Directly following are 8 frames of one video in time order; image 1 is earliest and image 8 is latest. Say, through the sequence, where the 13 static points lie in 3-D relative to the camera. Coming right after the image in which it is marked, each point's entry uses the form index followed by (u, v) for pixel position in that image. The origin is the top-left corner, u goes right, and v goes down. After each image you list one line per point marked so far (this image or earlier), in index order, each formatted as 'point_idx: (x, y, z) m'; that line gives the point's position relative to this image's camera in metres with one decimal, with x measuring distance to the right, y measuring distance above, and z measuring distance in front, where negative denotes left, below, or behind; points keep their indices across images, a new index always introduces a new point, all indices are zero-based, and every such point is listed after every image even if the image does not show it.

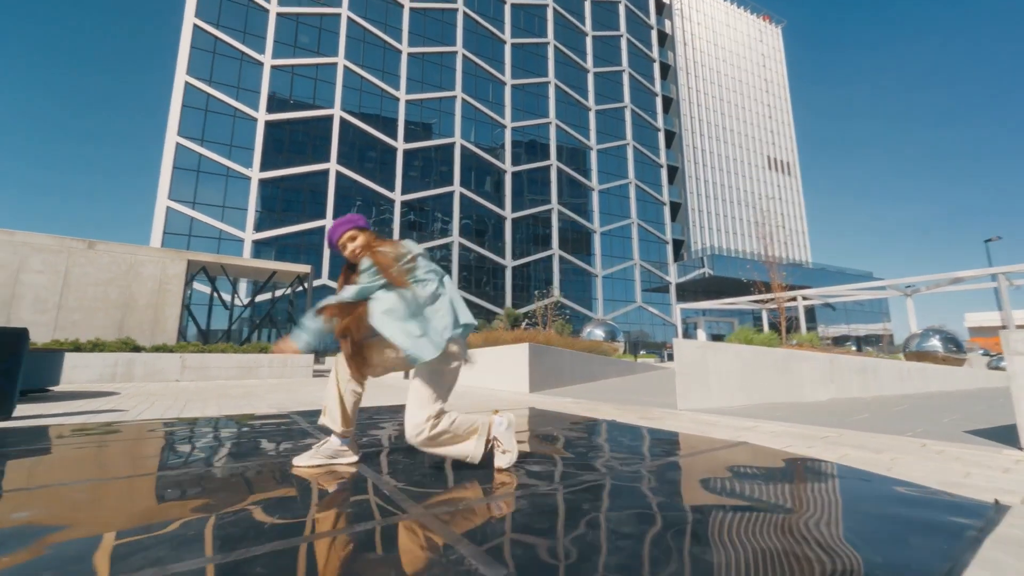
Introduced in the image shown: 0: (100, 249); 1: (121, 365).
0: (-12.3, +1.1, +13.7) m
1: (-10.3, -2.0, +12.2) m
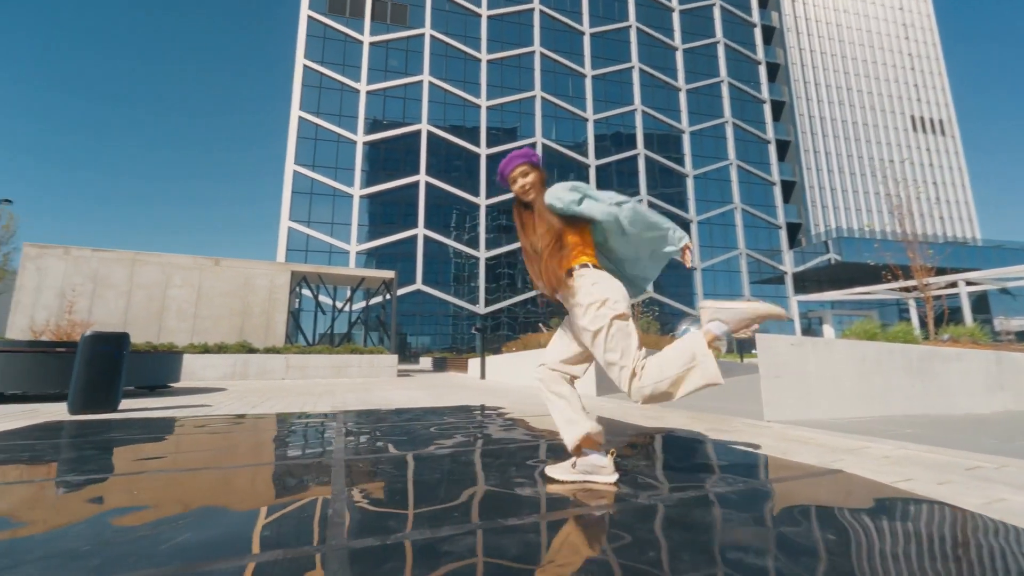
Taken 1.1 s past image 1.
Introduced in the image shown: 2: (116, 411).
0: (-9.9, +0.8, +15.6) m
1: (-8.1, -2.3, +13.7) m
2: (-6.0, -1.9, +6.9) m
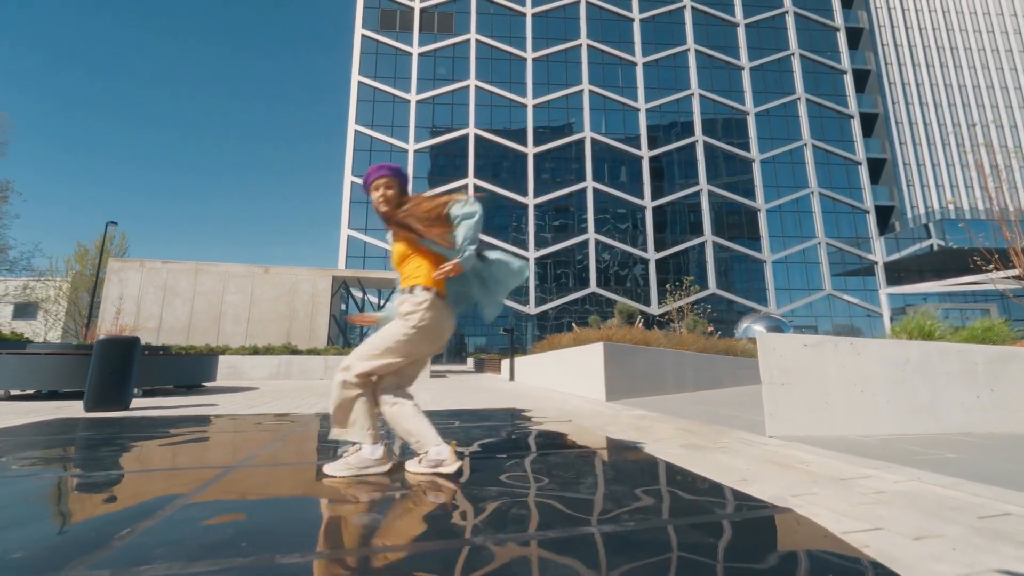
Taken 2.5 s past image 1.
0: (-8.7, +0.6, +16.6) m
1: (-7.2, -2.4, +14.4) m
2: (-6.1, -1.9, +7.4) m
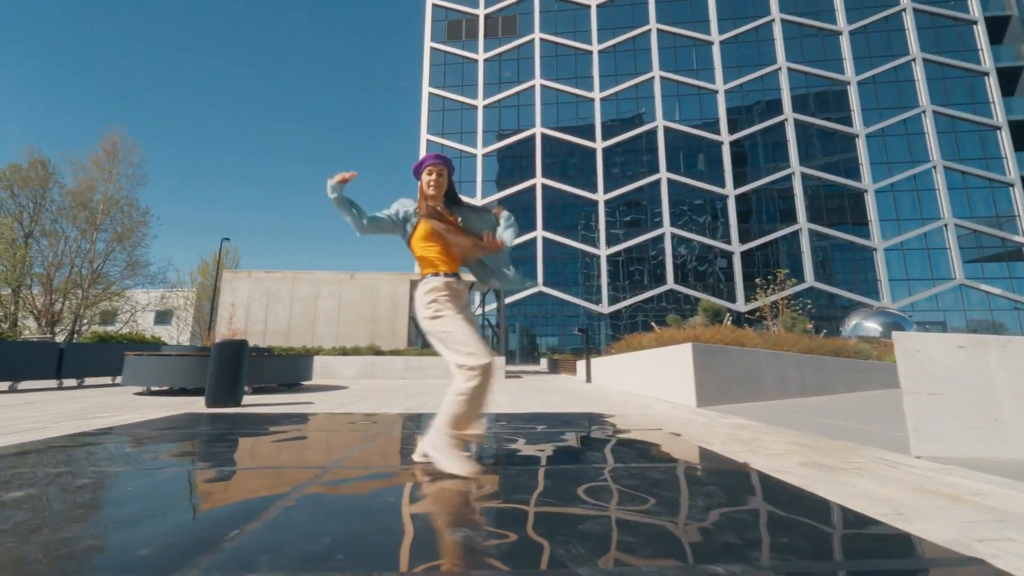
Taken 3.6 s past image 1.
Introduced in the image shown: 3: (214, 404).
0: (-5.9, +0.4, +17.6) m
1: (-4.7, -2.5, +15.1) m
2: (-4.8, -2.1, +8.1) m
3: (-5.1, -2.0, +7.9) m
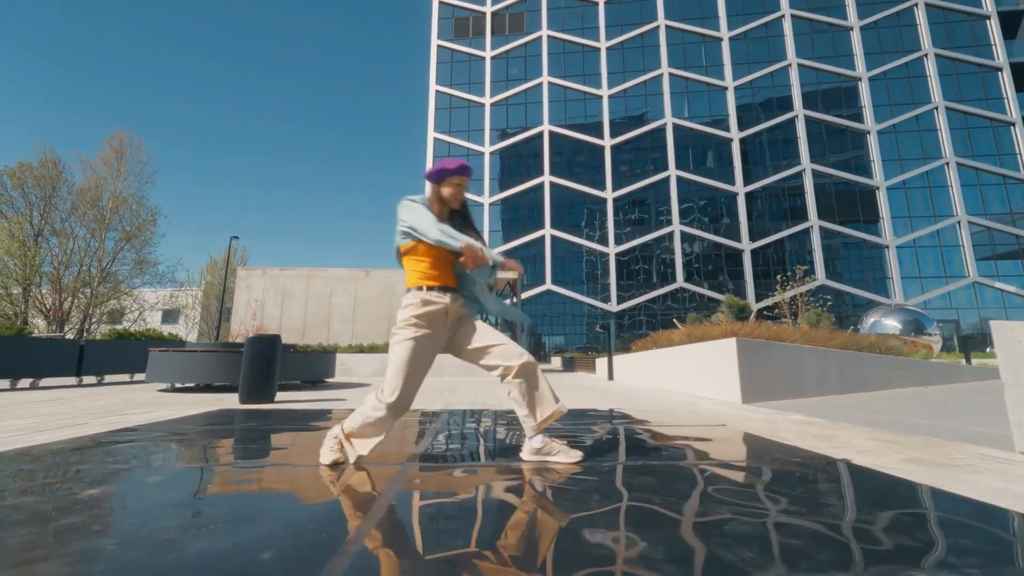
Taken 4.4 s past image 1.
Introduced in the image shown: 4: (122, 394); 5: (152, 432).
0: (-5.3, +0.5, +17.5) m
1: (-4.1, -2.4, +15.0) m
2: (-4.2, -2.0, +8.0) m
3: (-4.5, -2.0, +7.8) m
4: (-7.8, -2.1, +9.2) m
5: (-4.6, -1.9, +5.9) m
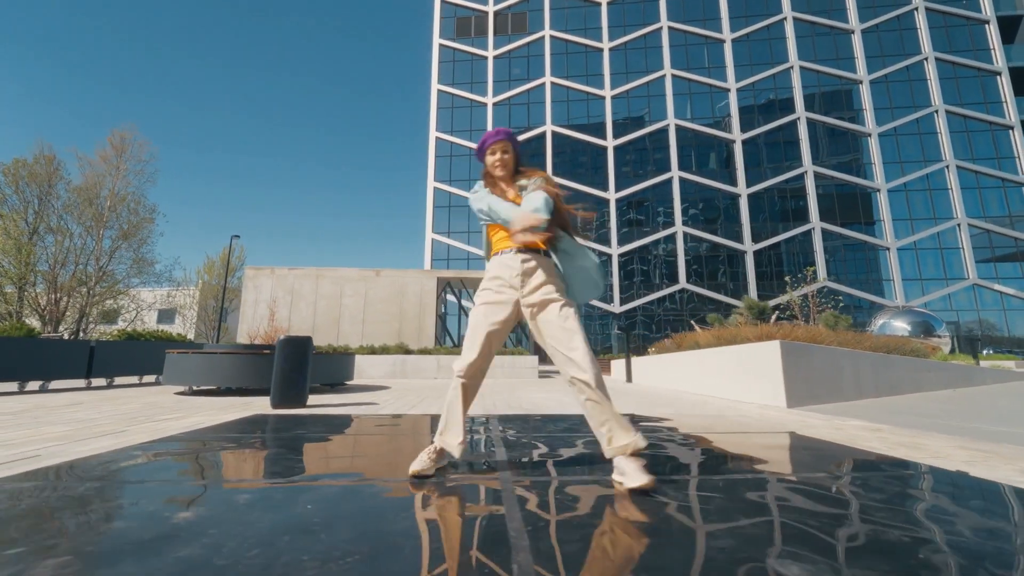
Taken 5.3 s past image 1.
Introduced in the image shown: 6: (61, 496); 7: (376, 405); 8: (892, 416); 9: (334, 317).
0: (-4.8, +0.5, +17.3) m
1: (-3.6, -2.5, +14.9) m
2: (-3.6, -2.0, +7.9) m
3: (-3.9, -2.0, +7.7) m
4: (-7.2, -2.2, +9.0) m
5: (-4.0, -1.9, +5.8) m
6: (-3.2, -1.4, +3.2) m
7: (-2.5, -2.2, +8.5) m
8: (+5.0, -1.7, +6.1) m
9: (-6.5, -1.1, +16.9) m
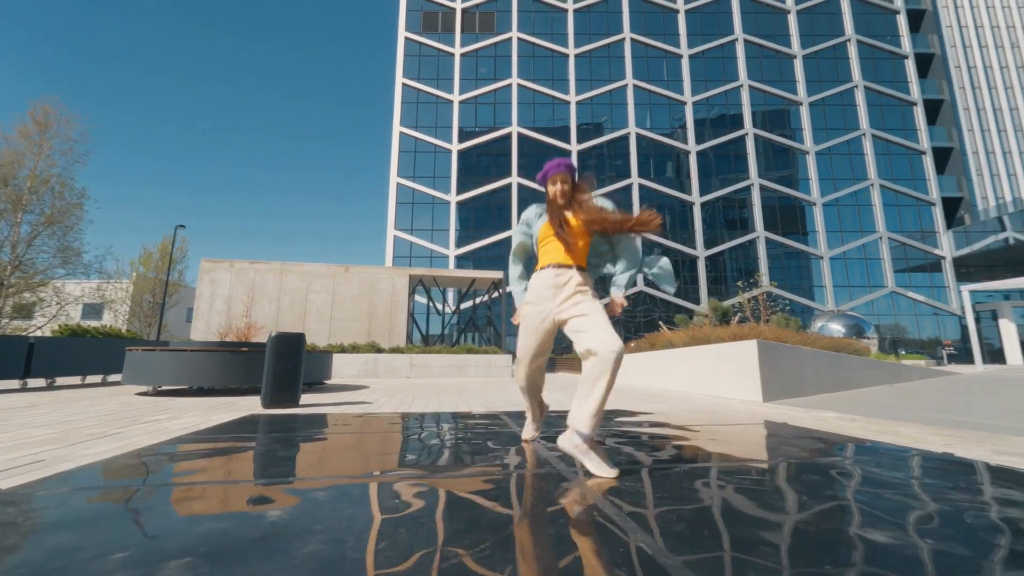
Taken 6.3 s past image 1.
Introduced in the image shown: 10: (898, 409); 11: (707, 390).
0: (-5.9, +0.6, +16.9) m
1: (-4.5, -2.4, +14.7) m
2: (-3.6, -2.0, +7.7) m
3: (-3.9, -1.9, +7.5) m
4: (-7.4, -2.0, +8.4) m
5: (-3.8, -1.8, +5.5) m
6: (-2.7, -1.4, +3.1) m
7: (-2.7, -2.1, +8.4) m
8: (+5.1, -1.8, +6.9) m
9: (-7.6, -0.9, +16.4) m
10: (+6.1, -1.8, +7.3) m
11: (+3.8, -2.1, +9.3) m
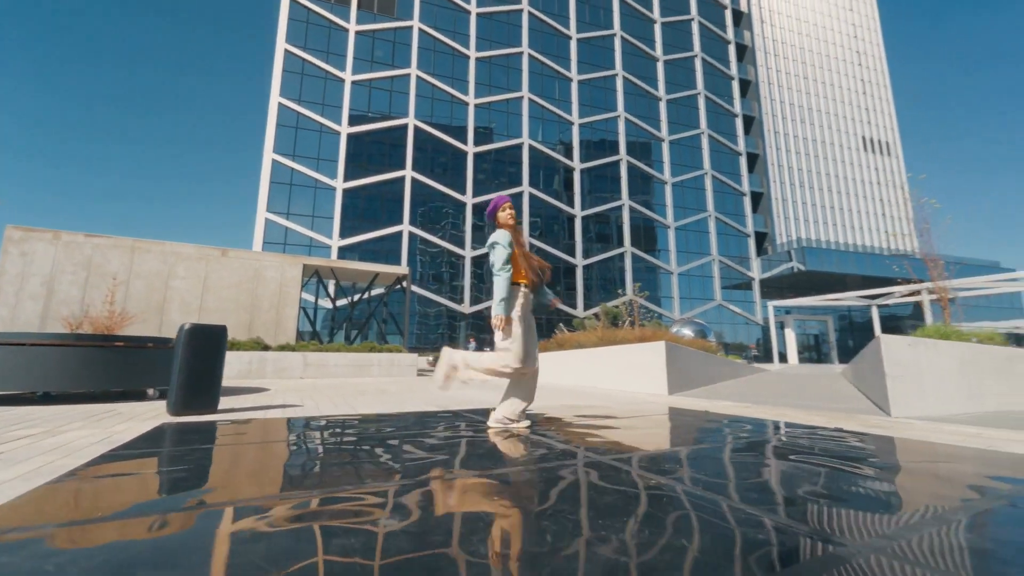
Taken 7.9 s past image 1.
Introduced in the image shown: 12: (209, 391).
0: (-9.1, +1.0, +14.6) m
1: (-7.2, -2.1, +12.9) m
2: (-4.2, -1.8, +6.5) m
3: (-4.4, -1.7, +6.2) m
4: (-8.0, -1.6, +6.0) m
5: (-3.7, -1.6, +4.4) m
6: (-1.9, -1.2, +2.4) m
7: (-3.5, -1.9, +7.5) m
8: (+4.3, -2.0, +8.5) m
9: (-10.6, -0.4, +13.6) m
10: (+5.2, -2.1, +9.2) m
11: (+2.3, -2.2, +10.4) m
12: (-4.3, -1.5, +6.5) m
